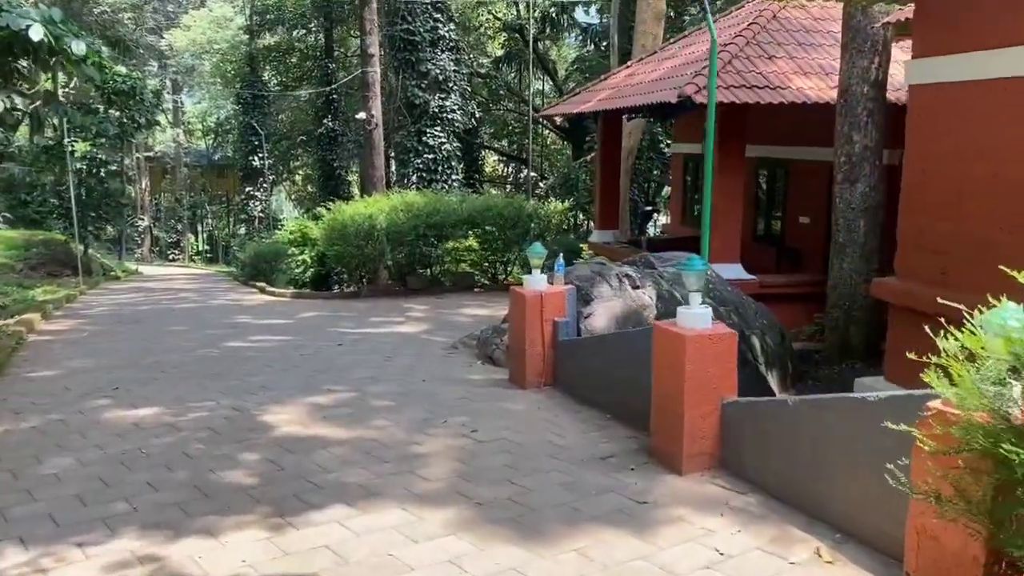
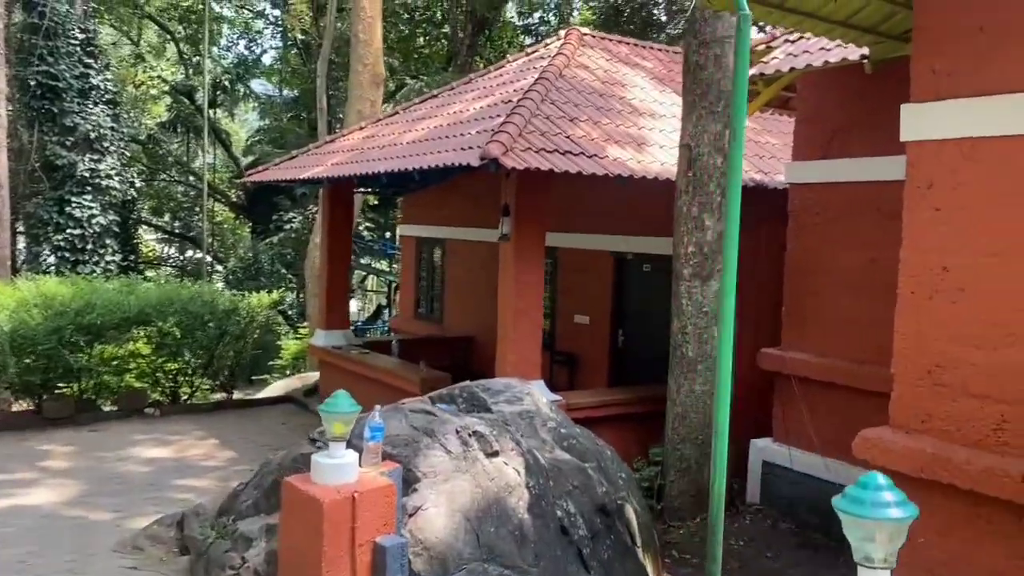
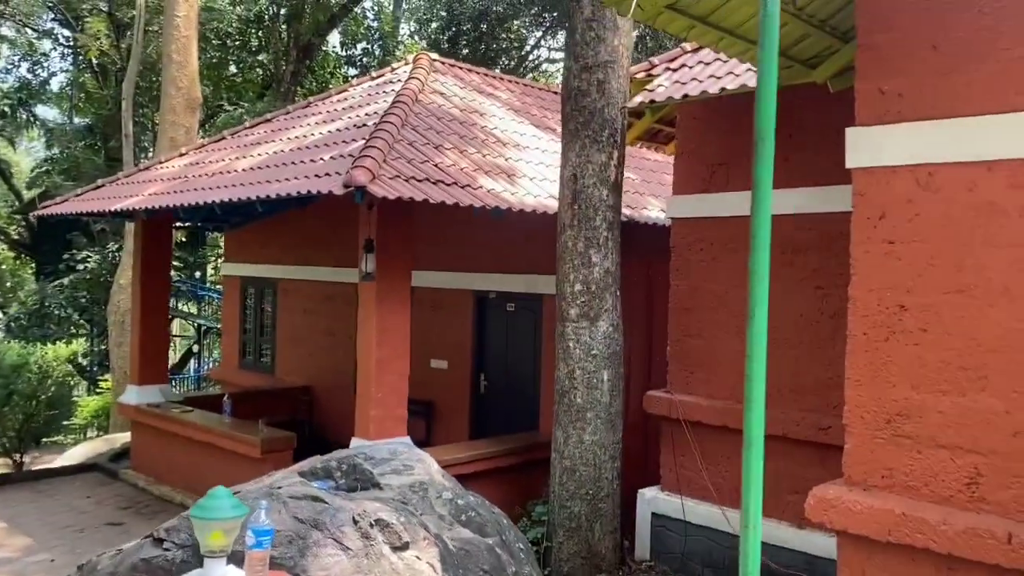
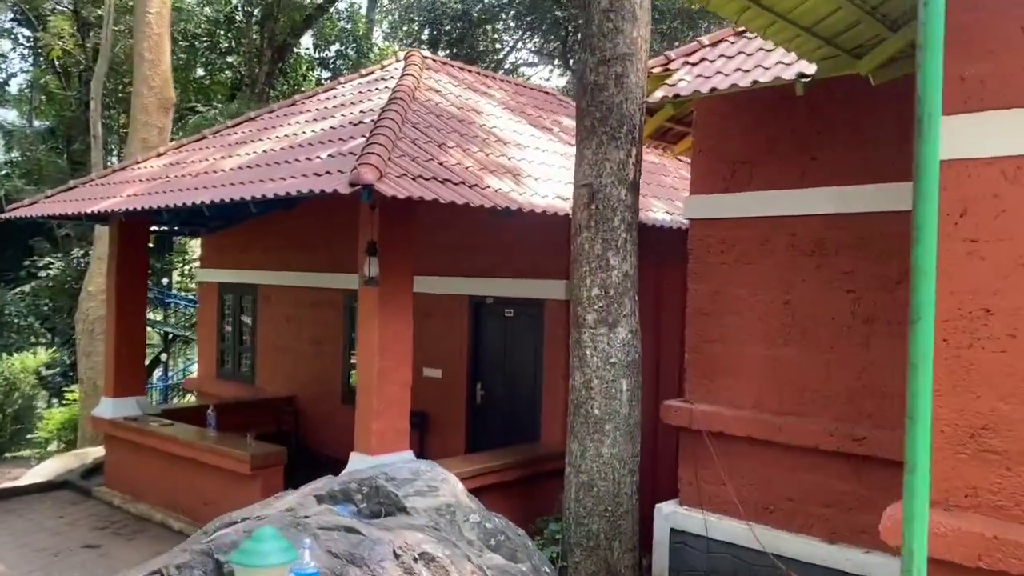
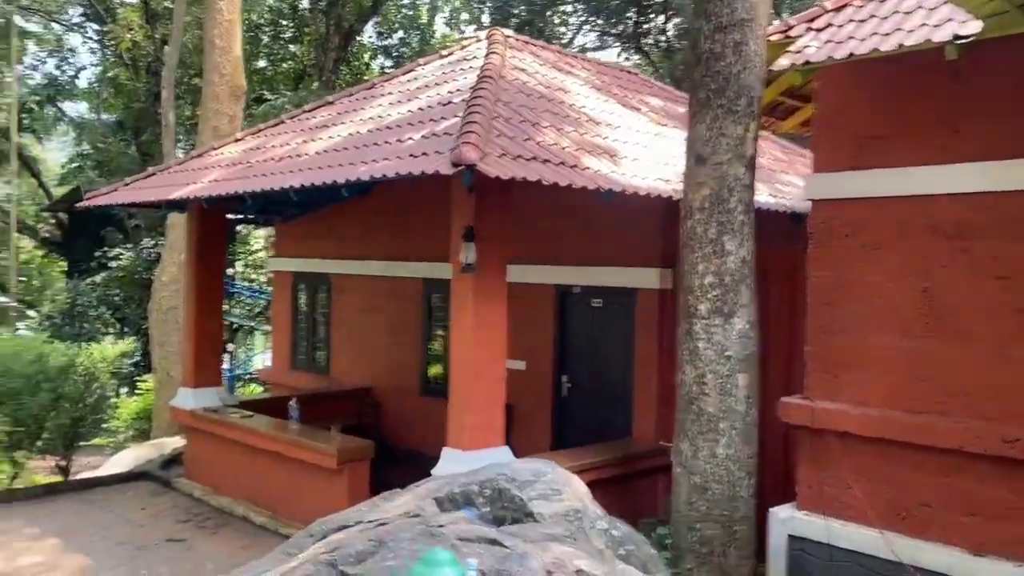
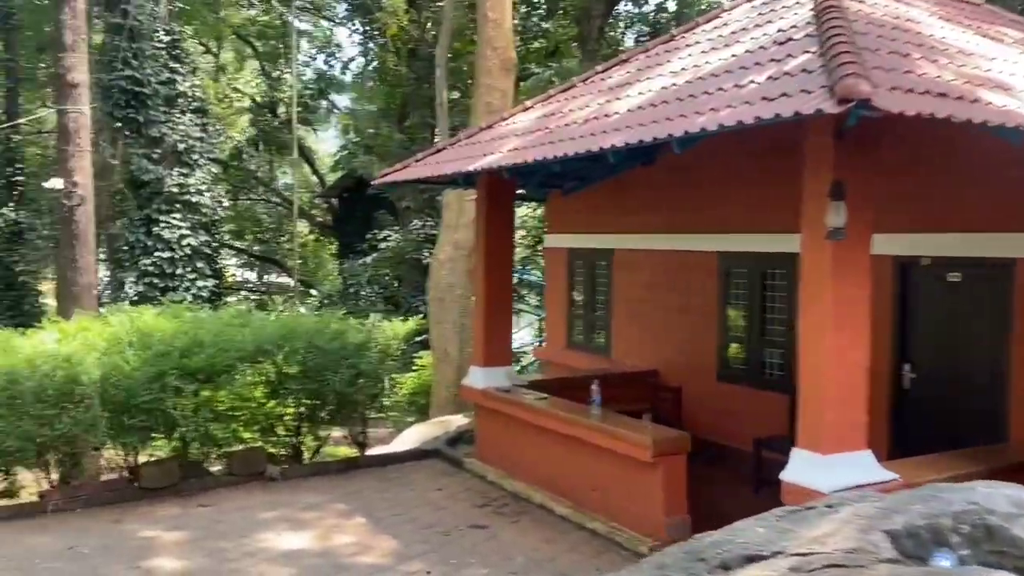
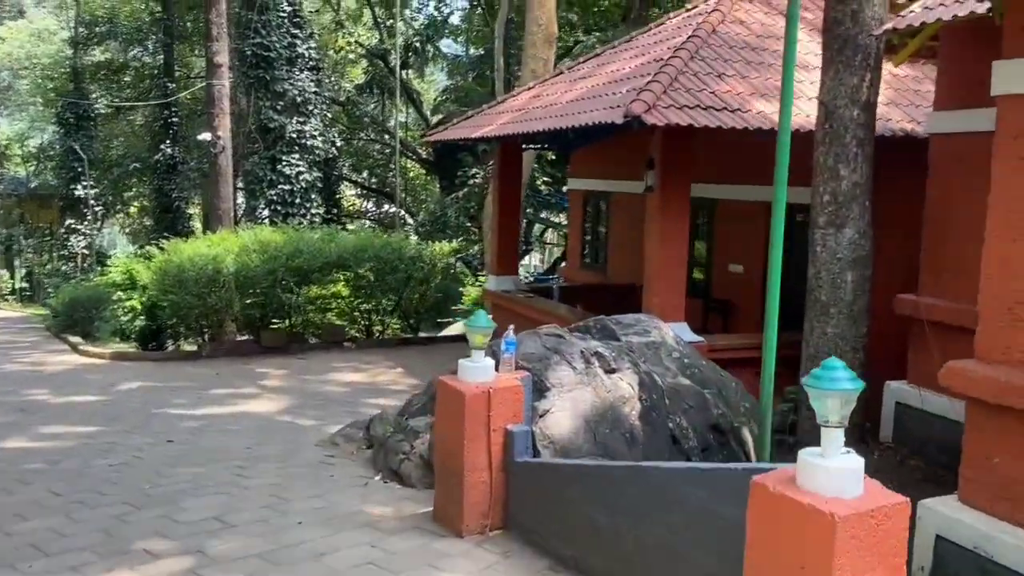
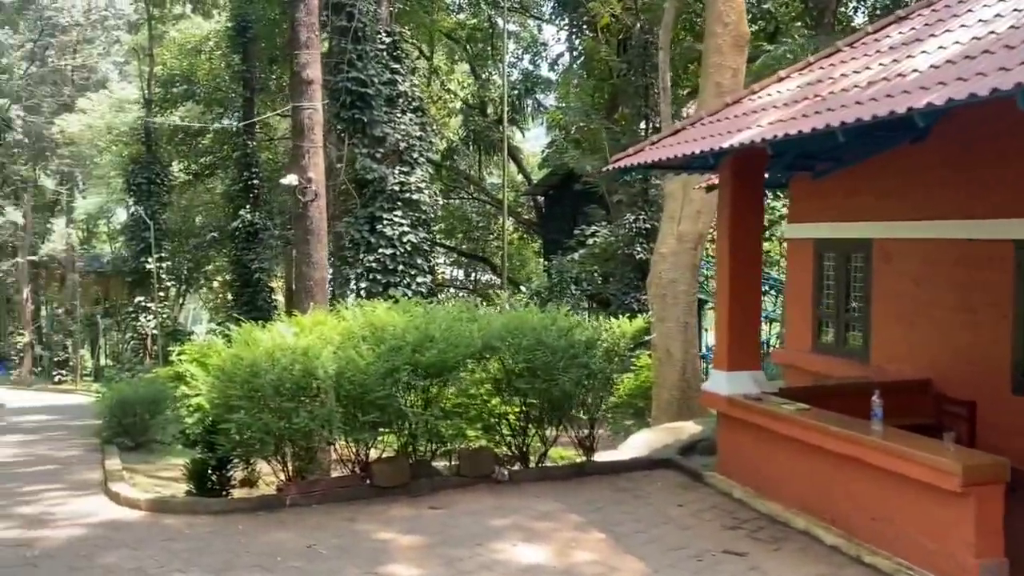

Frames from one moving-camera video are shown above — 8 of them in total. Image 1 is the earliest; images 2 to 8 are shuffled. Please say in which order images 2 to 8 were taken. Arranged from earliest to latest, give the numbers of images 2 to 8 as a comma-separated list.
7, 2, 3, 4, 5, 6, 8
